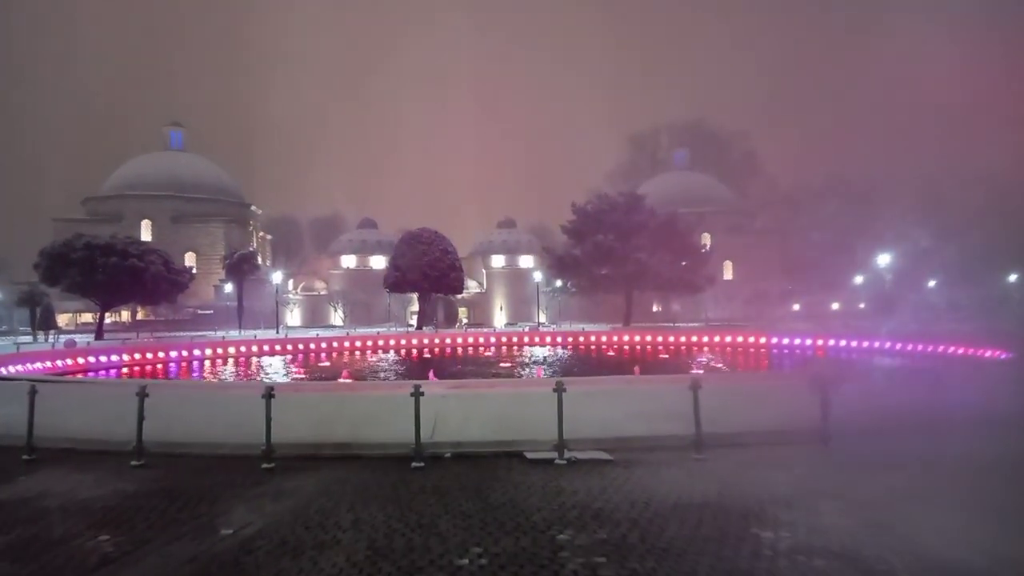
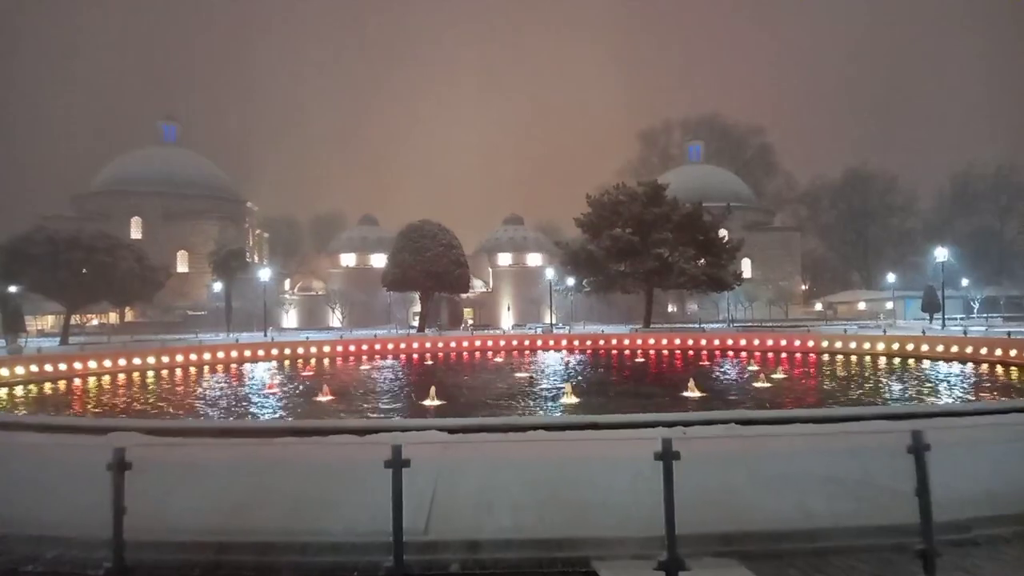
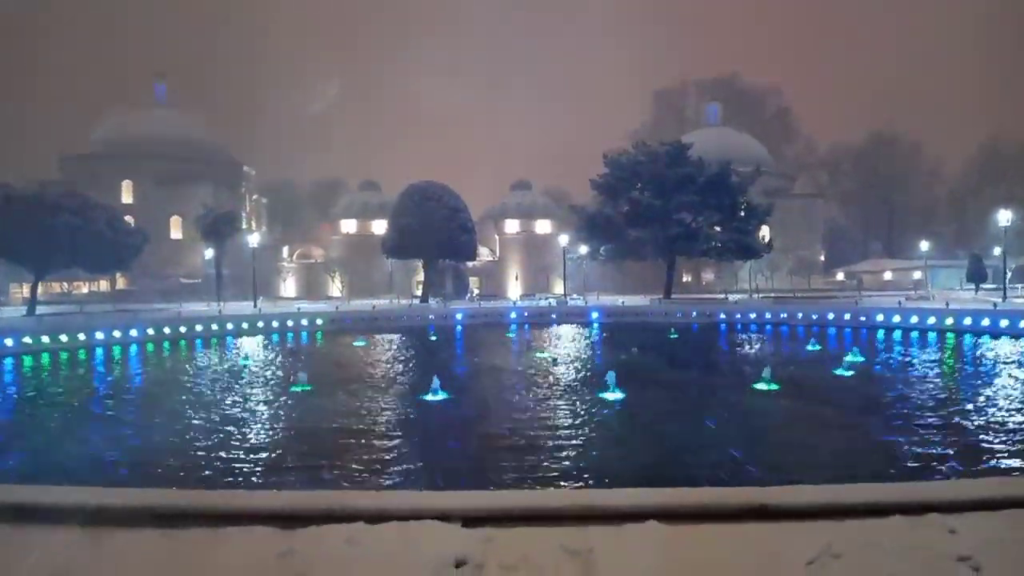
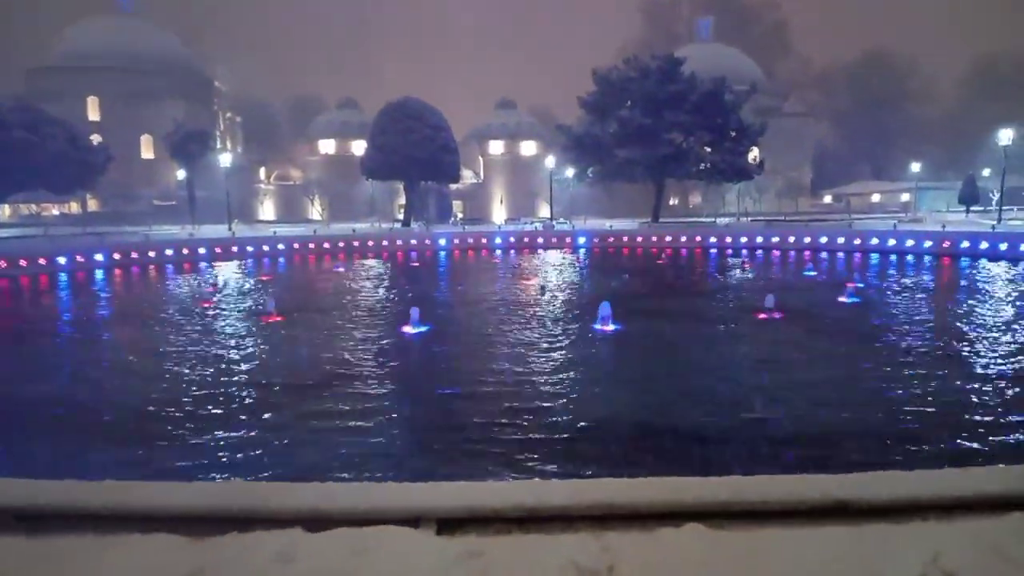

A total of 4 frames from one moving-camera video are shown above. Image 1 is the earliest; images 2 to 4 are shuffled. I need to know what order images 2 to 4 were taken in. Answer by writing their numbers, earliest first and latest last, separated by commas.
2, 3, 4
